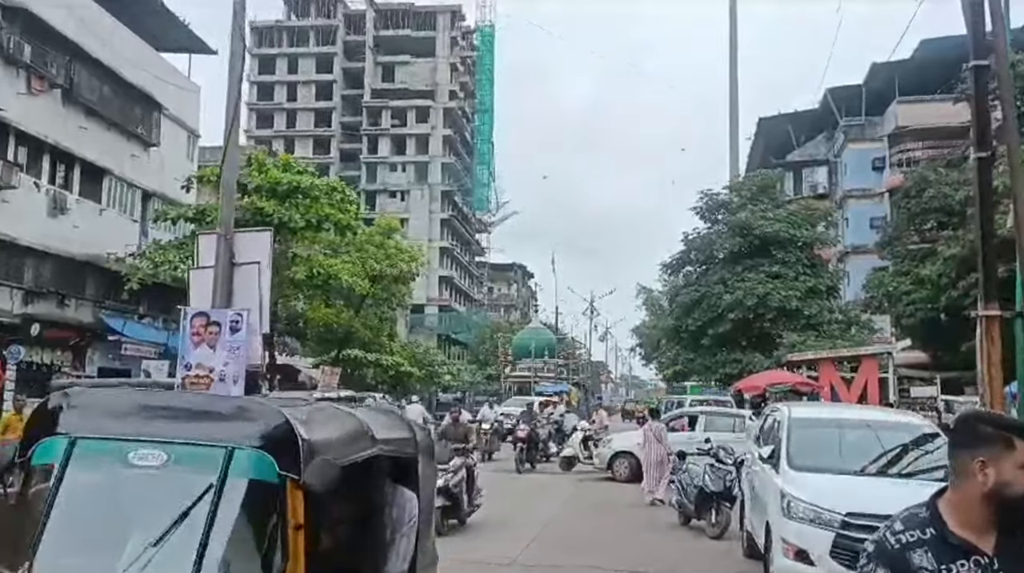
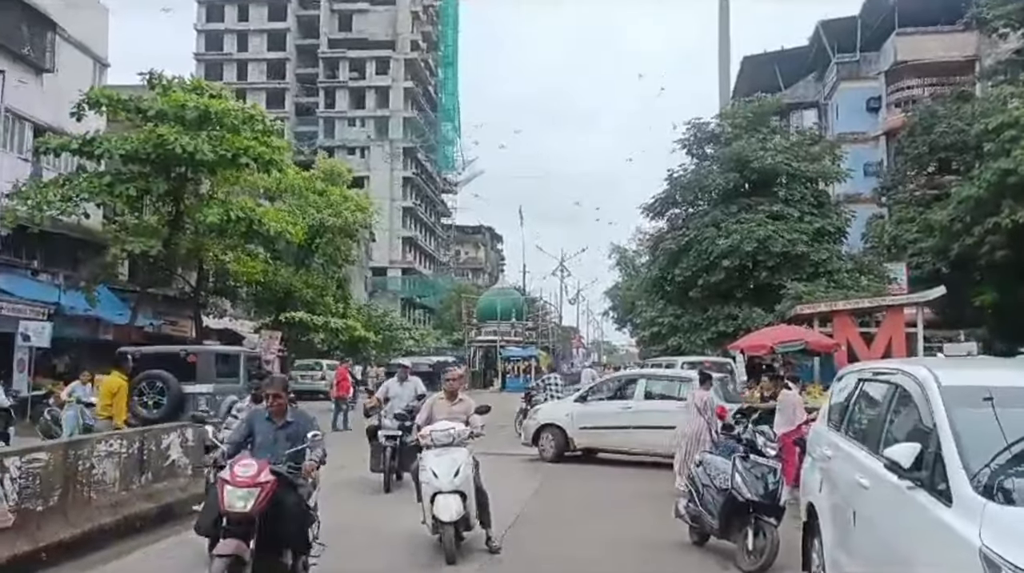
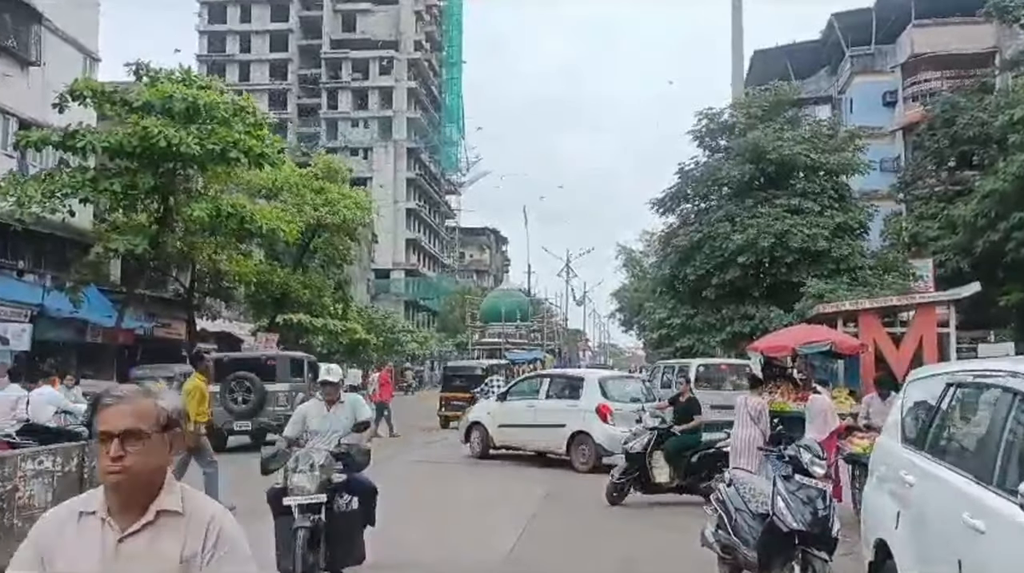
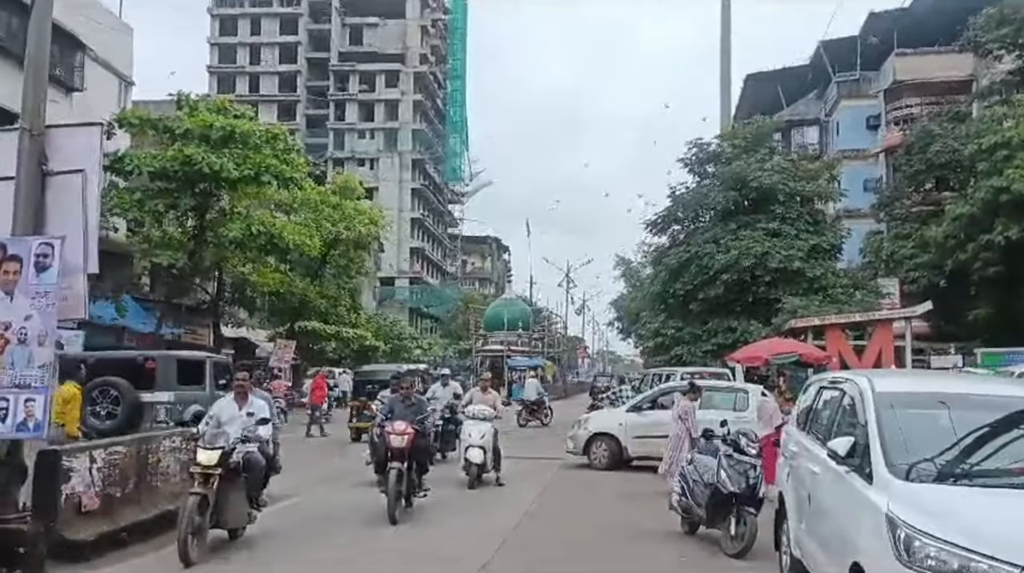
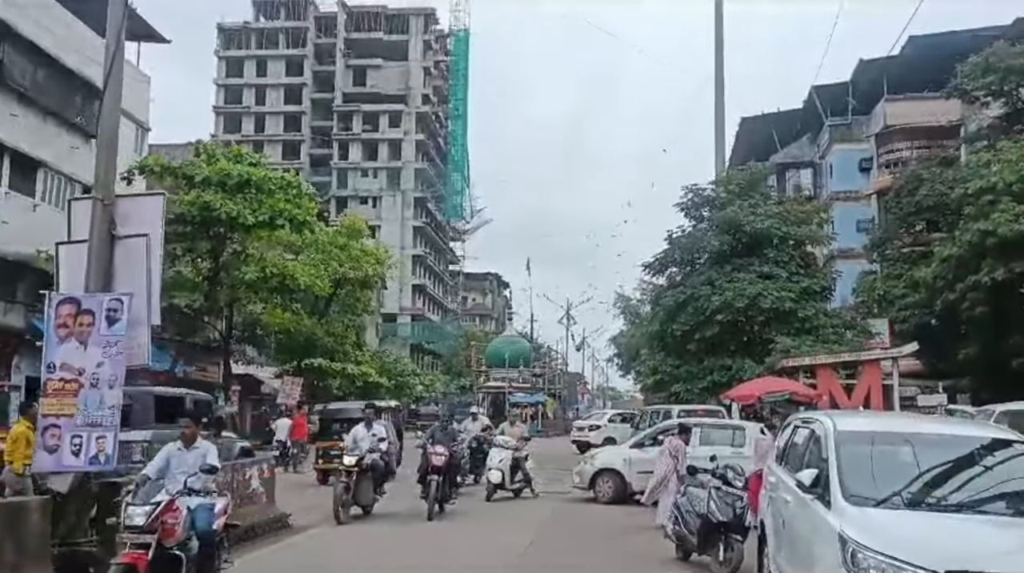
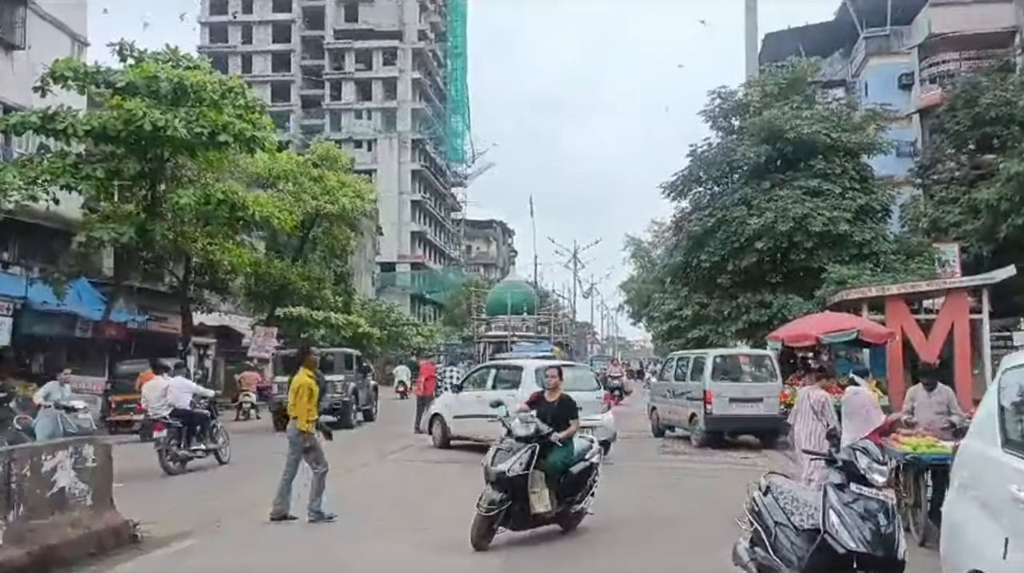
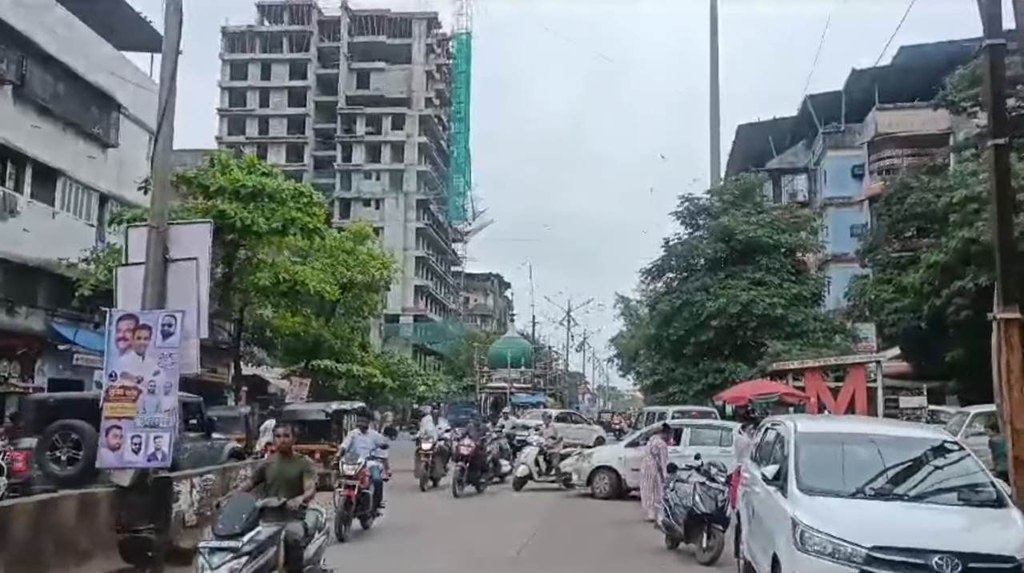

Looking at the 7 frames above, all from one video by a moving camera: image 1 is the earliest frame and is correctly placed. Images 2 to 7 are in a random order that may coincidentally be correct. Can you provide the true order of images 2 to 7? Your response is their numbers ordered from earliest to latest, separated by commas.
7, 5, 4, 2, 3, 6
